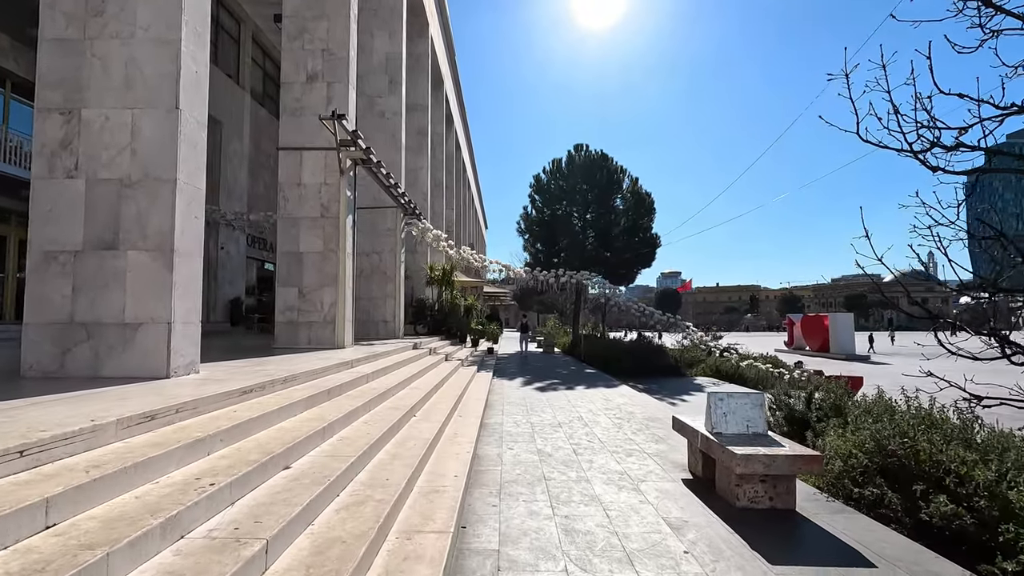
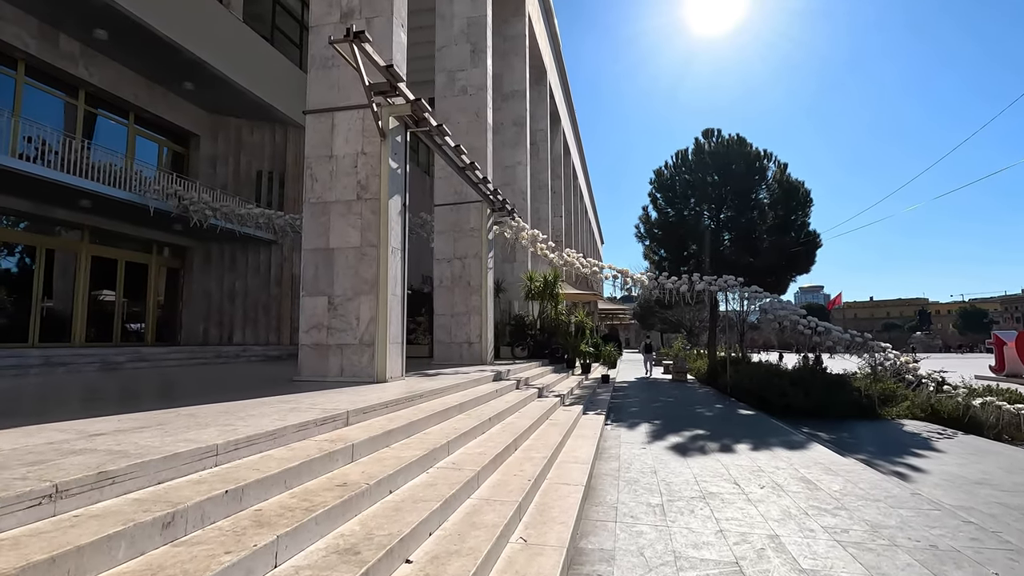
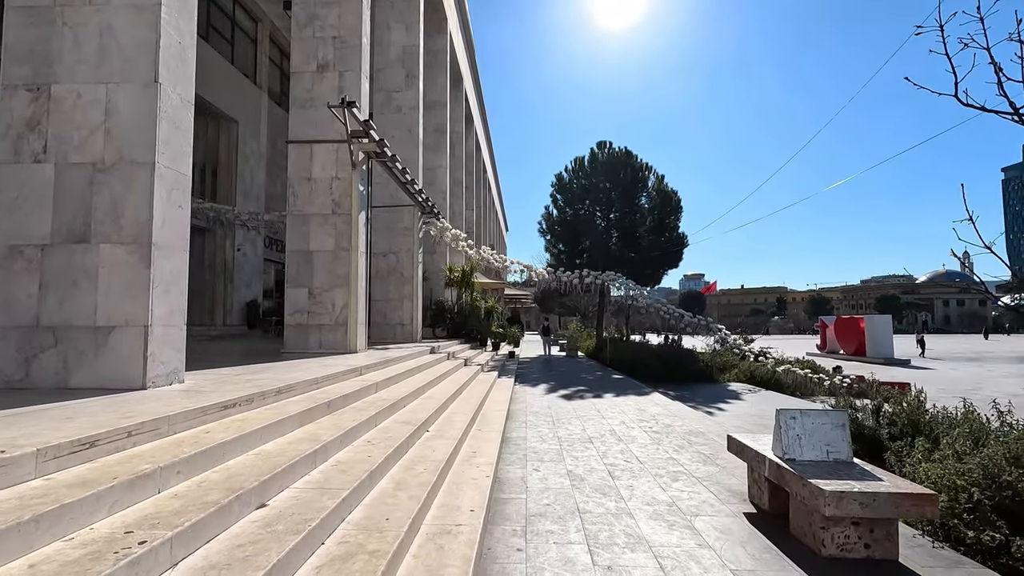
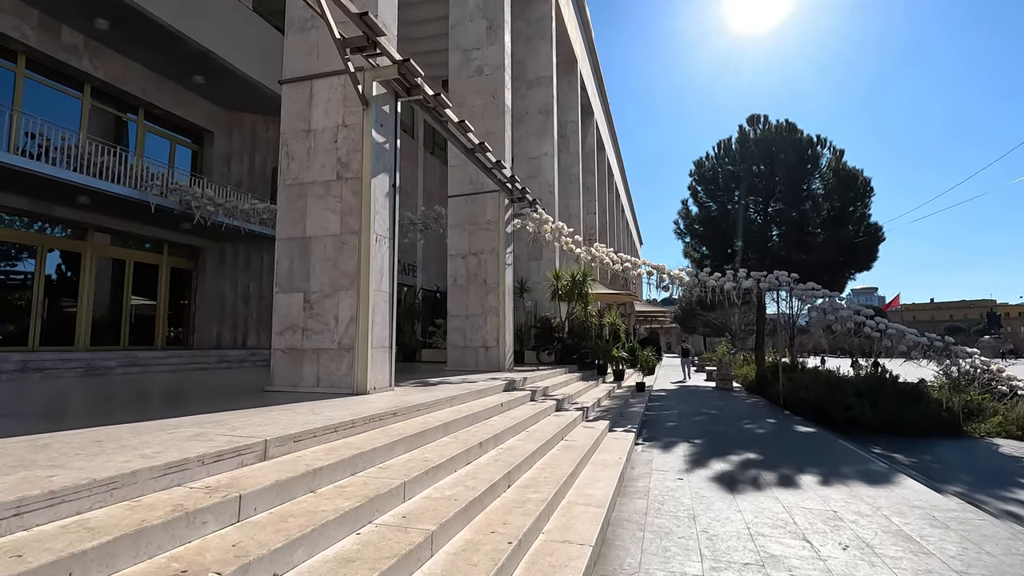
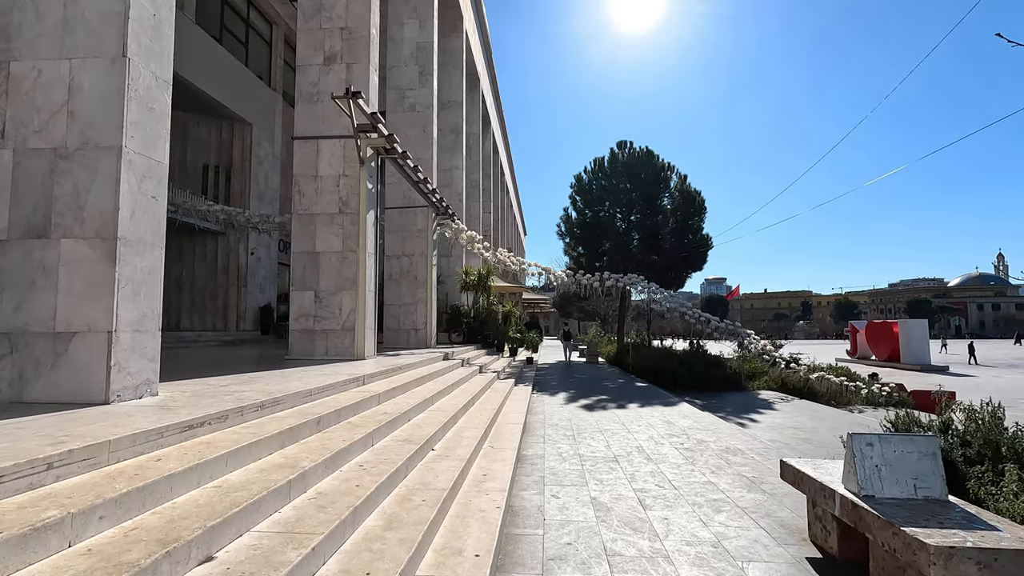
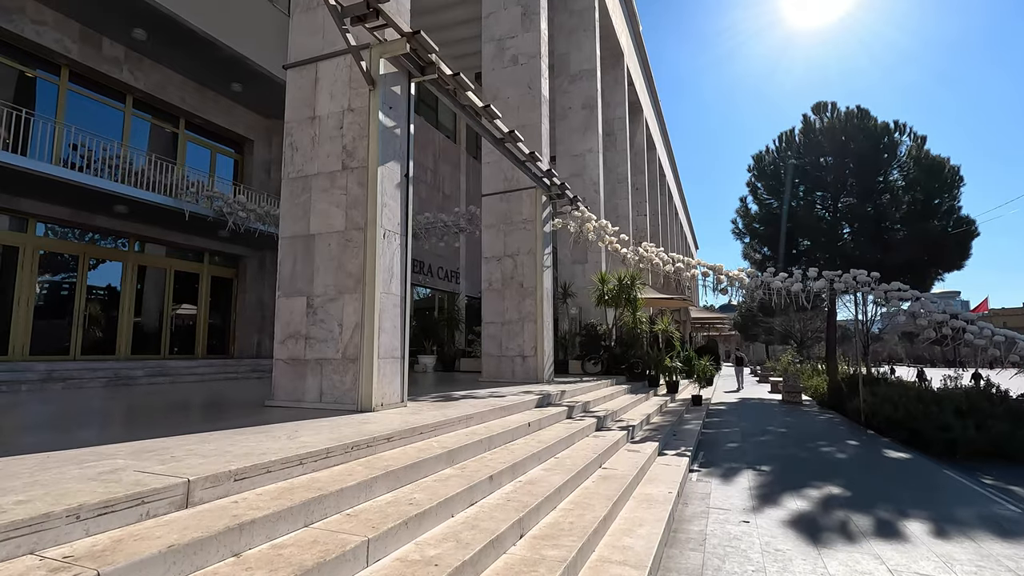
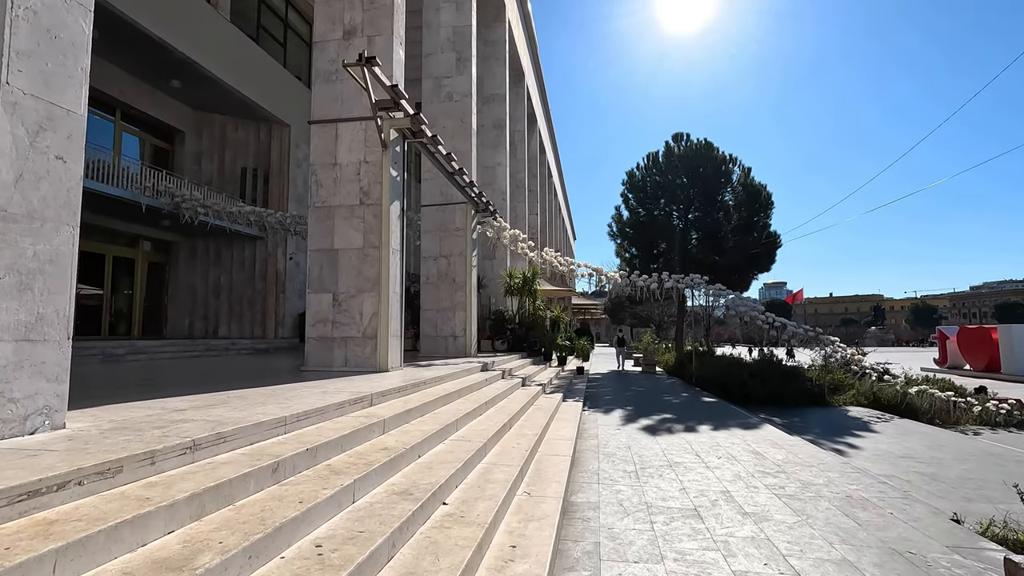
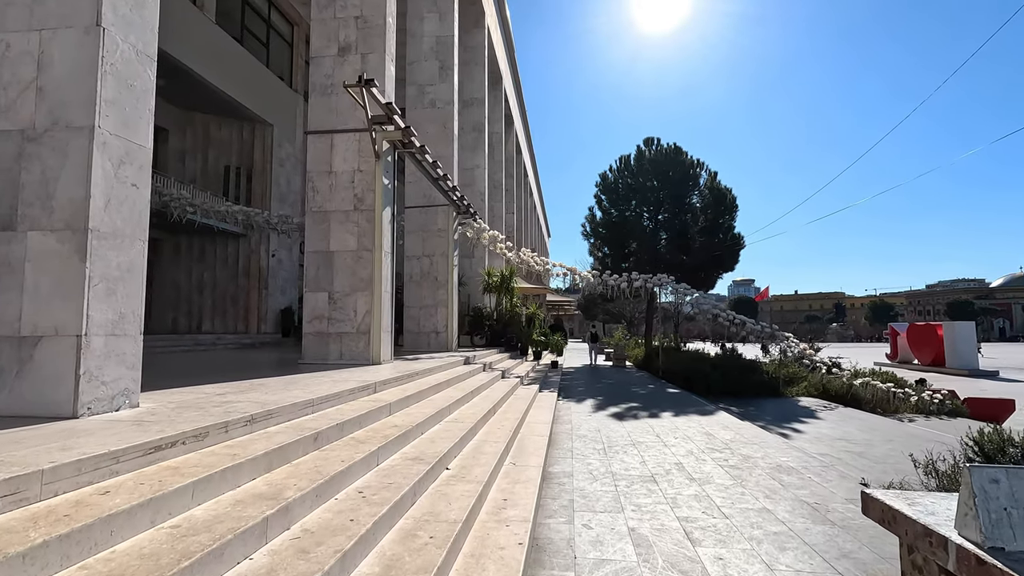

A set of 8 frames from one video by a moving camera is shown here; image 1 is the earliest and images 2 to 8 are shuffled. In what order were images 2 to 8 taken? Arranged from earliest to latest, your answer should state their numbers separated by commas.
3, 5, 8, 7, 2, 4, 6
